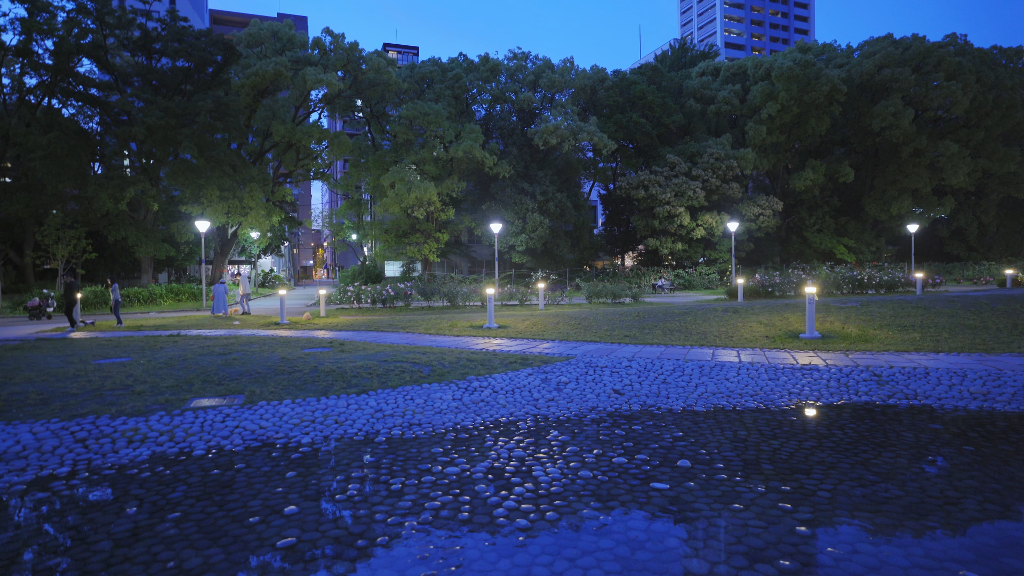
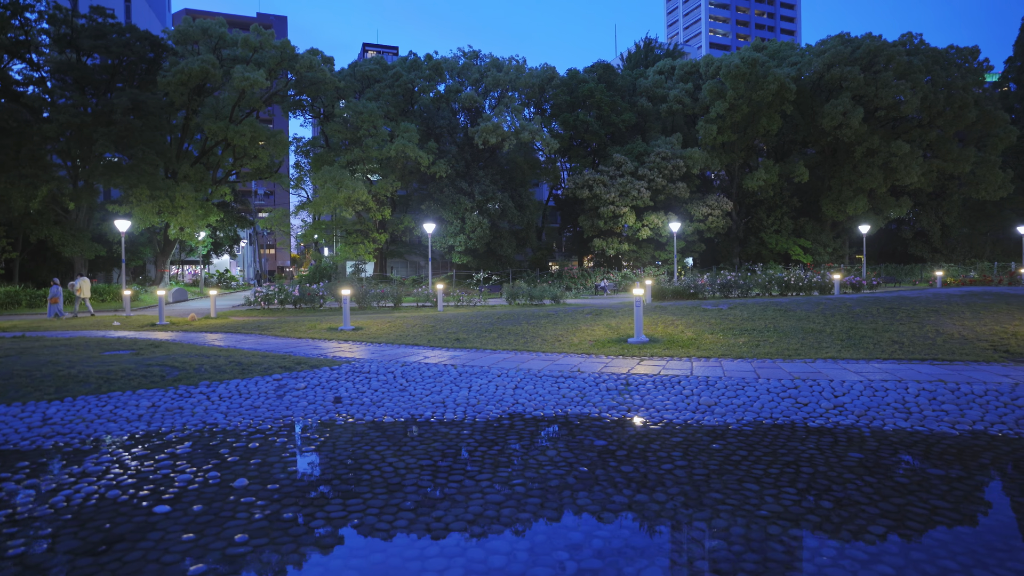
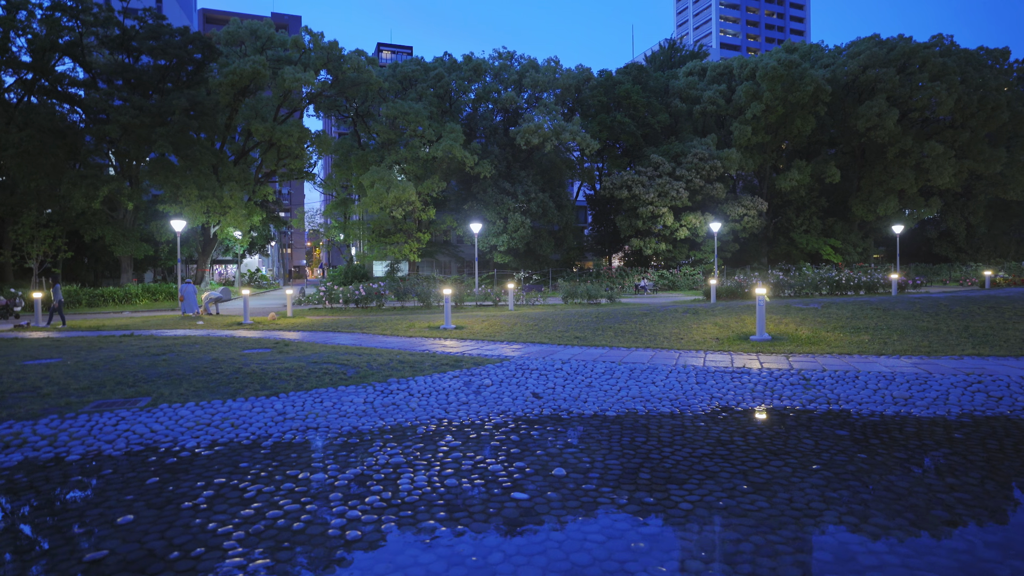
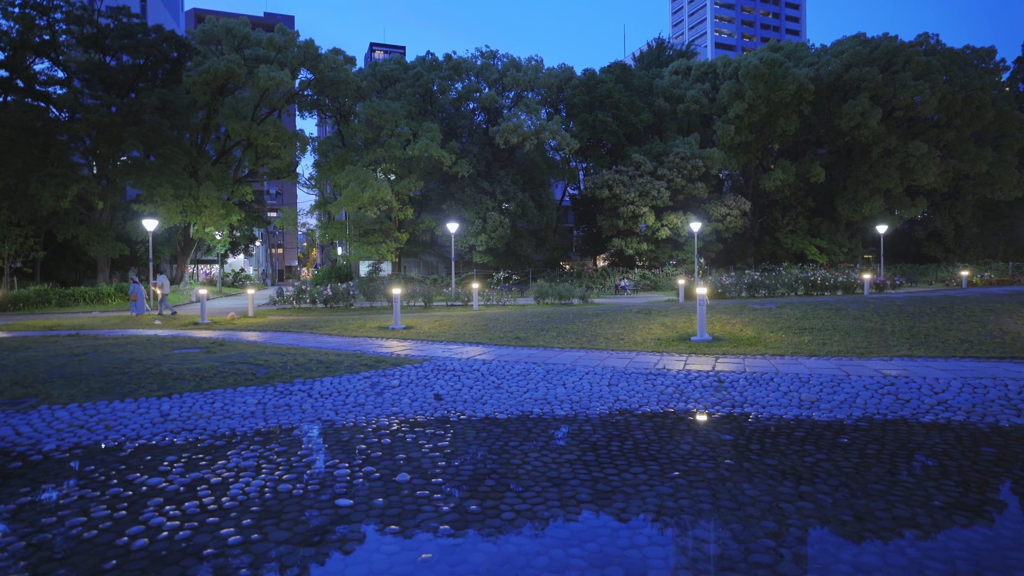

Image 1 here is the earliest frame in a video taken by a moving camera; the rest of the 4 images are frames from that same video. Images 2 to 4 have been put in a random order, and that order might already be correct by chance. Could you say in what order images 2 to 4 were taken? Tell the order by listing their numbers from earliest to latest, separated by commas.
3, 4, 2
